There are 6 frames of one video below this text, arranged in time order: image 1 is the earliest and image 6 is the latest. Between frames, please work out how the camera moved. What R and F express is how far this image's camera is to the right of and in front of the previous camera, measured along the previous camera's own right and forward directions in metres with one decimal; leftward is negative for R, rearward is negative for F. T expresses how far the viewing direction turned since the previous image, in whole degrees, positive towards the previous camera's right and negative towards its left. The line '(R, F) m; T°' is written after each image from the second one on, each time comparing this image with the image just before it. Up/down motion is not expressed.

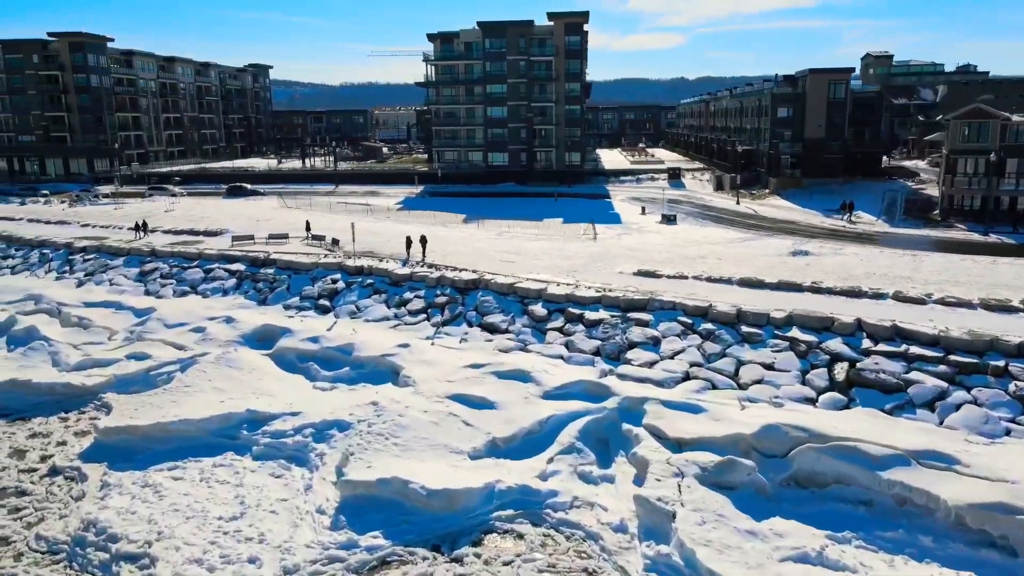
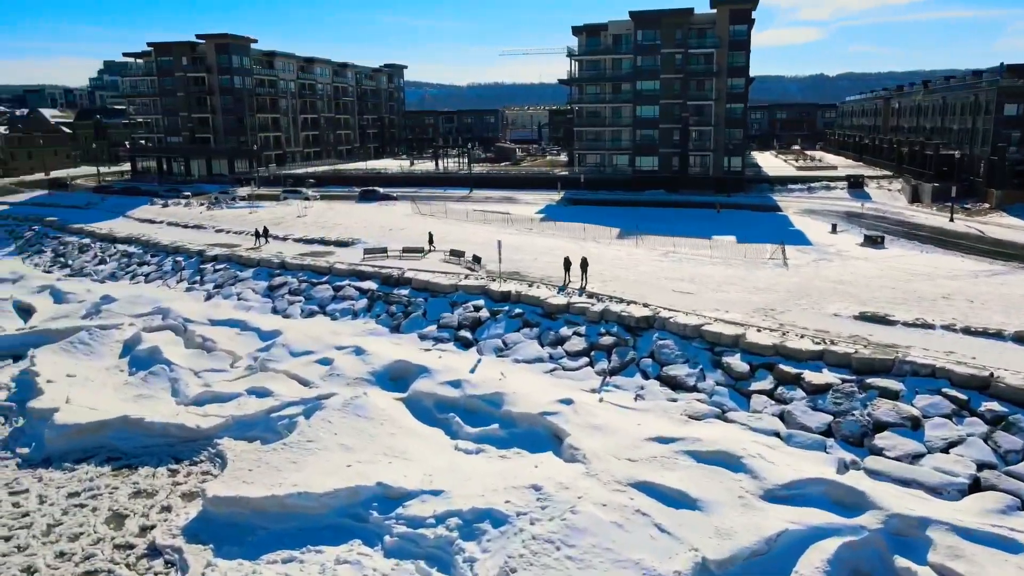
(-1.7, +4.0) m; -9°
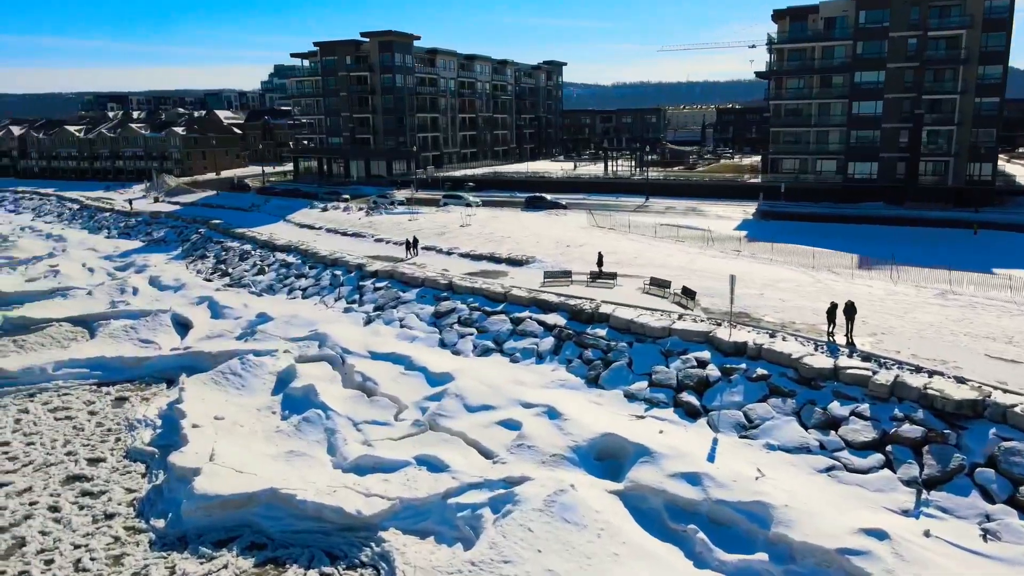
(-2.4, +4.5) m; -11°
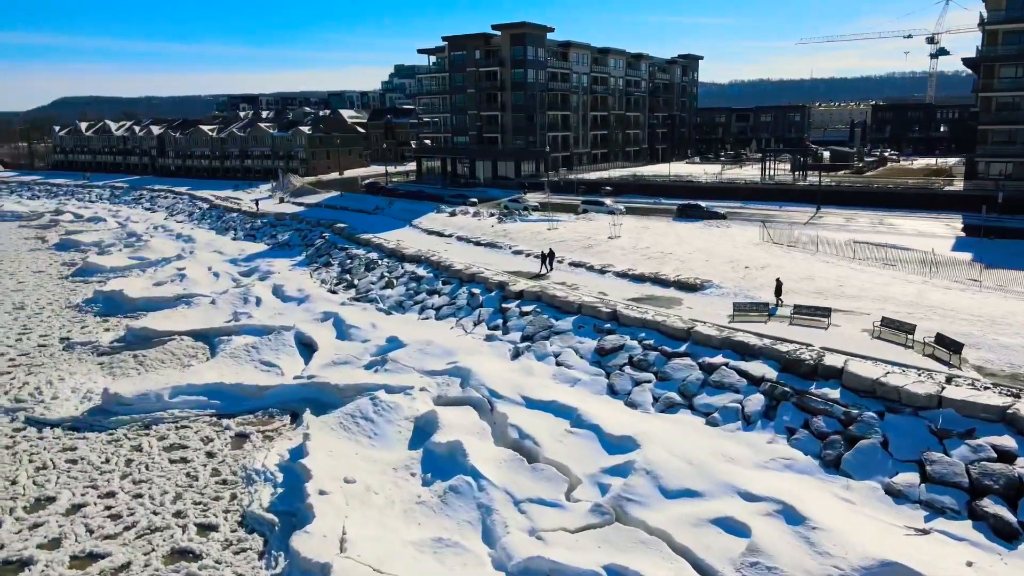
(-2.0, +3.8) m; -8°
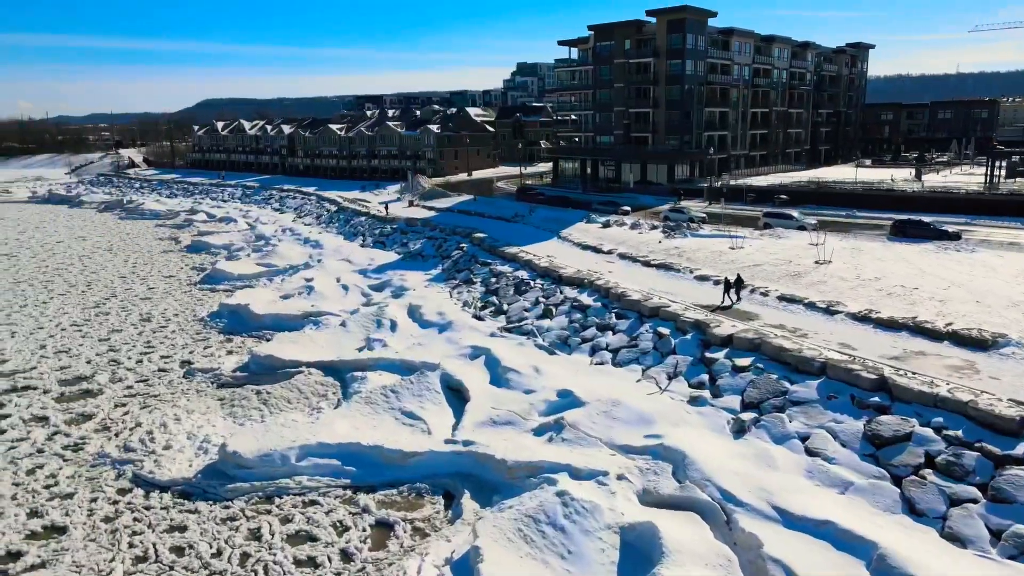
(-2.4, +4.7) m; -9°
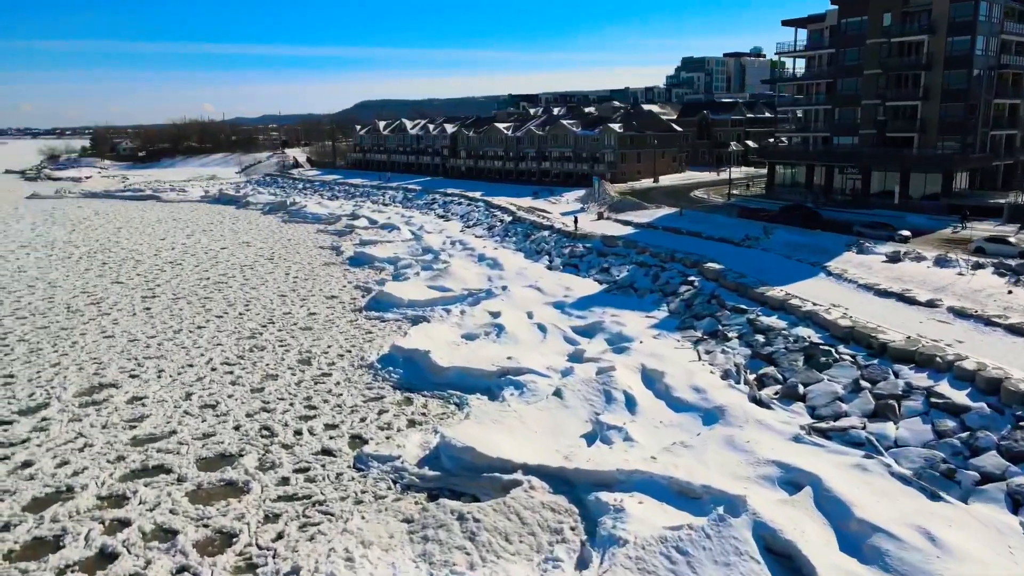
(-3.8, +7.0) m; -11°
